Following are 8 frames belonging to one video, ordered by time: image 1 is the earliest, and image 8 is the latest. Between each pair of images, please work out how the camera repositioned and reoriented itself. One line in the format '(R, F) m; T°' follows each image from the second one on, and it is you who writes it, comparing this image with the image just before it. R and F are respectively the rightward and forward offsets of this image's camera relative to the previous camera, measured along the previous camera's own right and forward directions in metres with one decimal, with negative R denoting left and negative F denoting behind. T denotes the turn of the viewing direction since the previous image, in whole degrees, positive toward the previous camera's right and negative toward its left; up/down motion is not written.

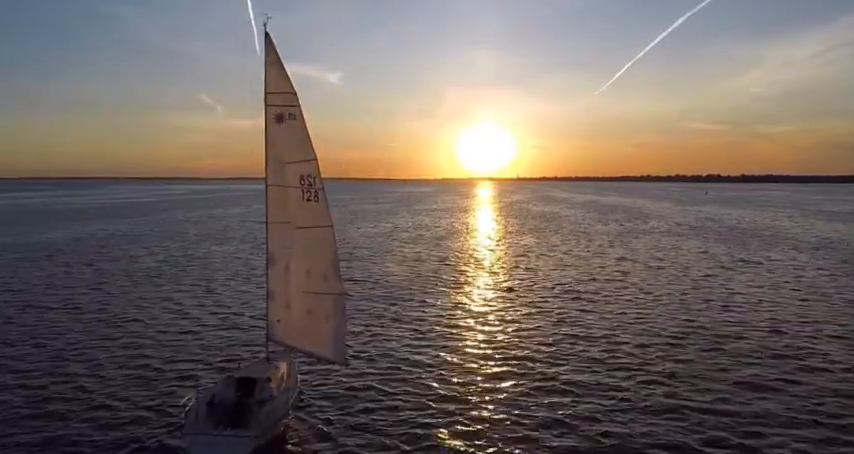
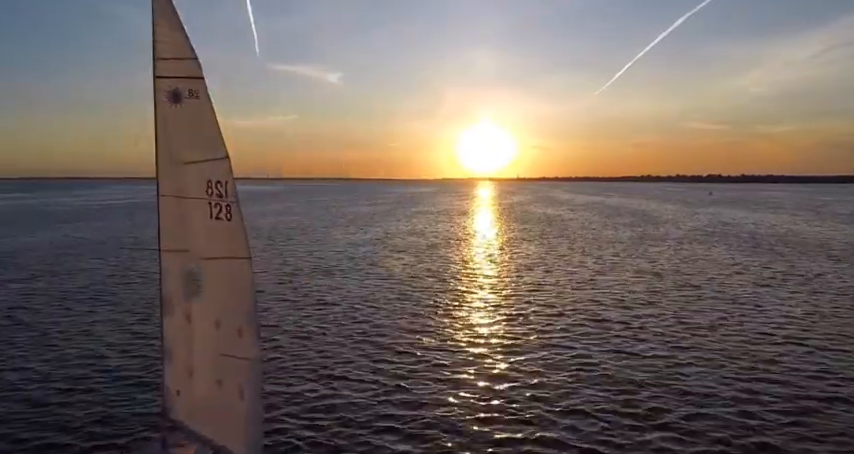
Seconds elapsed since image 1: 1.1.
(+0.5, +3.6) m; 0°
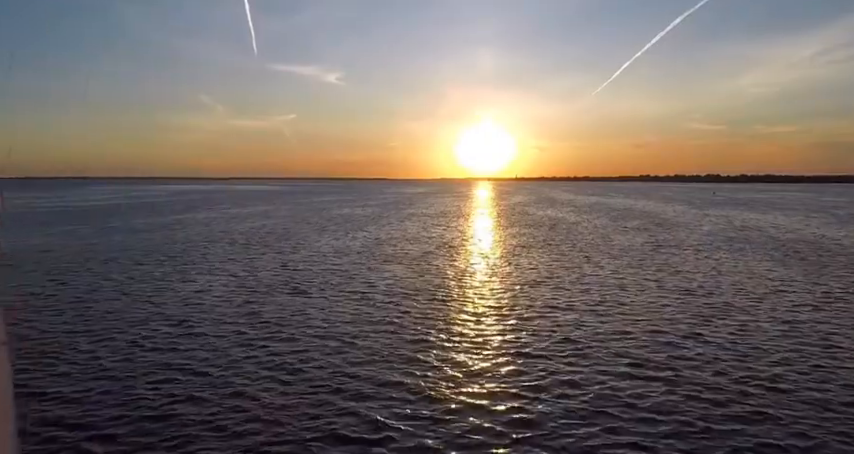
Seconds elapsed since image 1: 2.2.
(+0.3, +3.6) m; 0°
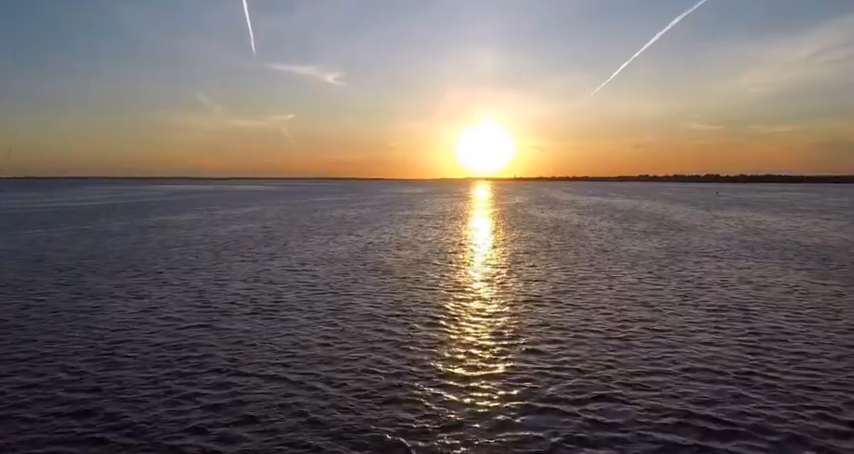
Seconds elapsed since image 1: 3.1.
(+0.3, +3.2) m; 0°
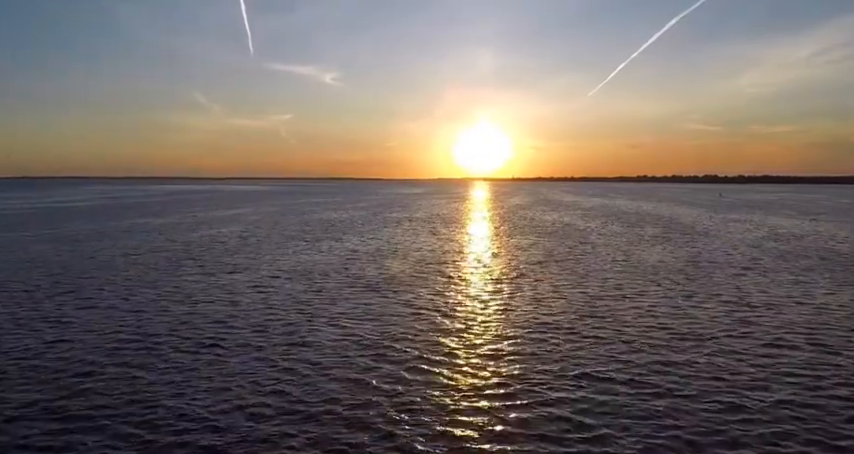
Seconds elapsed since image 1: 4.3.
(+0.4, +3.9) m; 0°
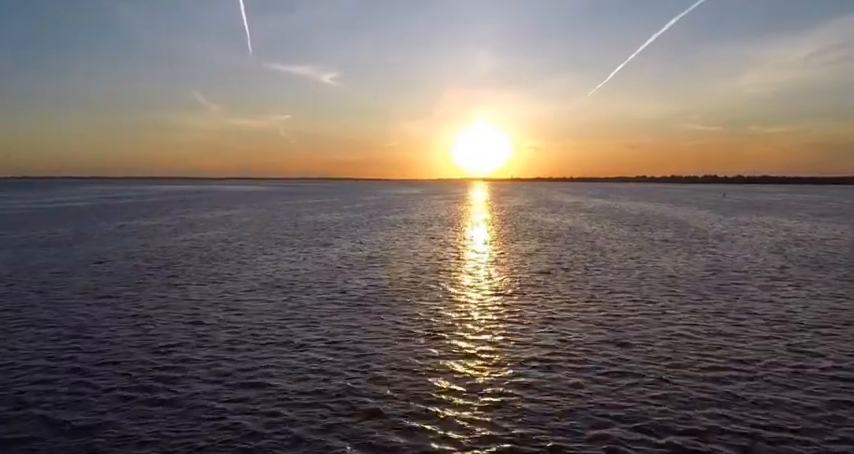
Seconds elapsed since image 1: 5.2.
(+0.2, +2.8) m; 0°
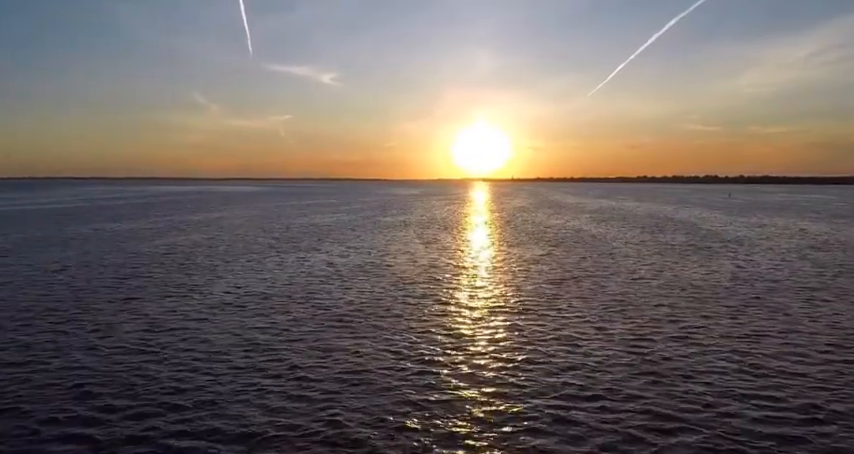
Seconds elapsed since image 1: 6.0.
(+0.1, +2.8) m; 0°
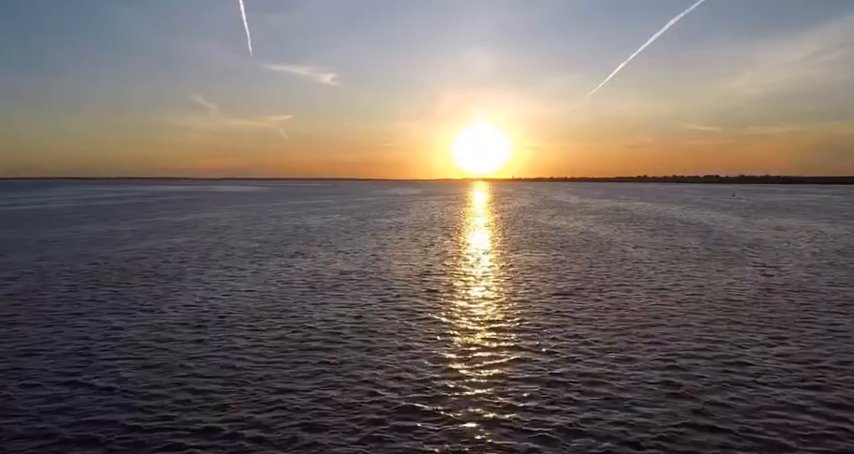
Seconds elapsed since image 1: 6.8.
(+0.3, +3.0) m; 0°
